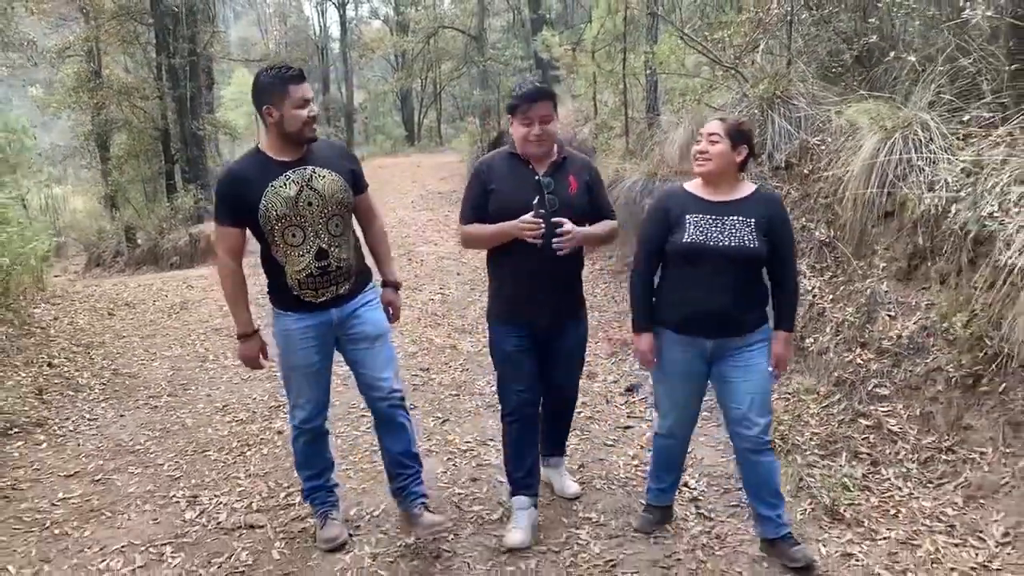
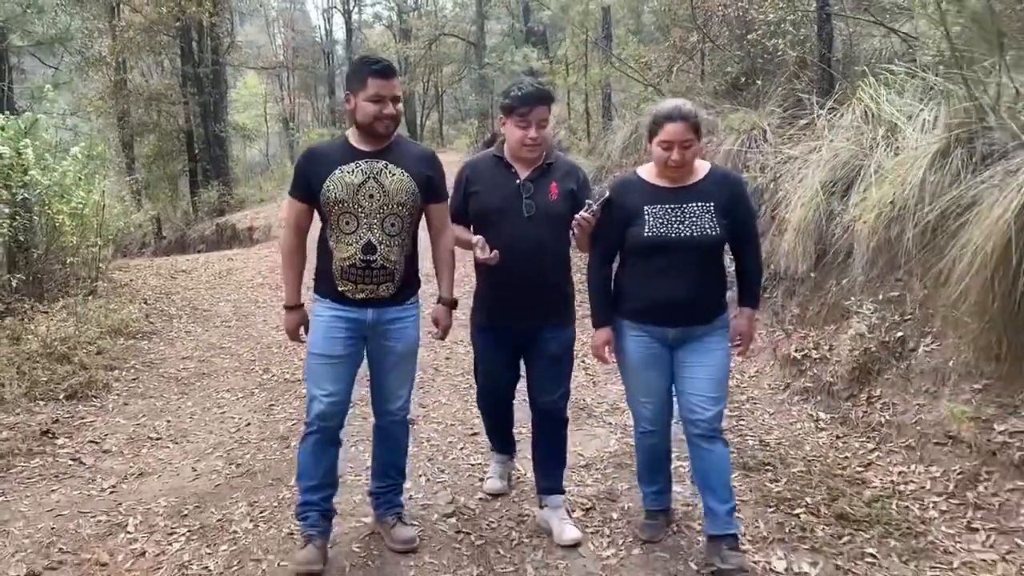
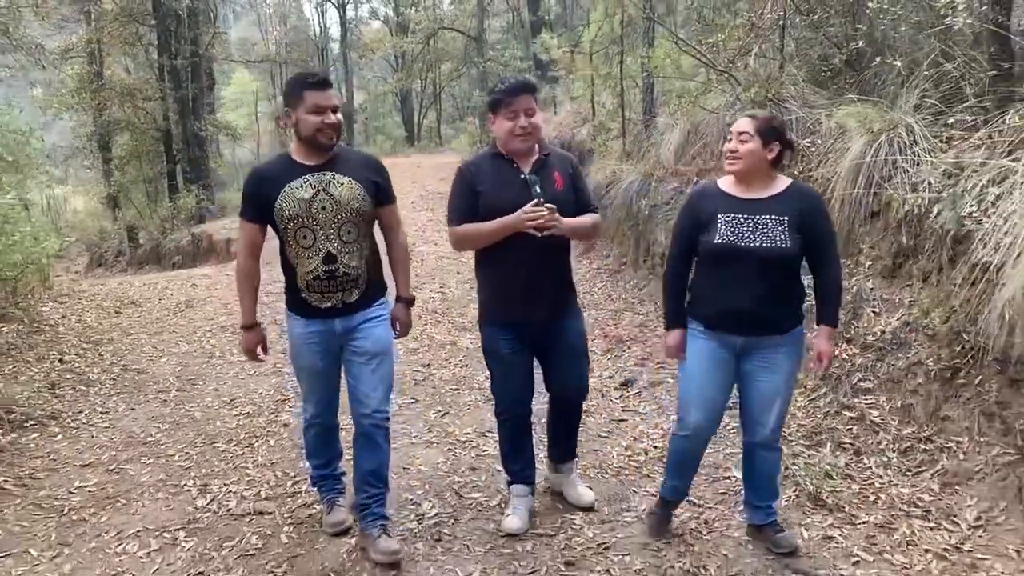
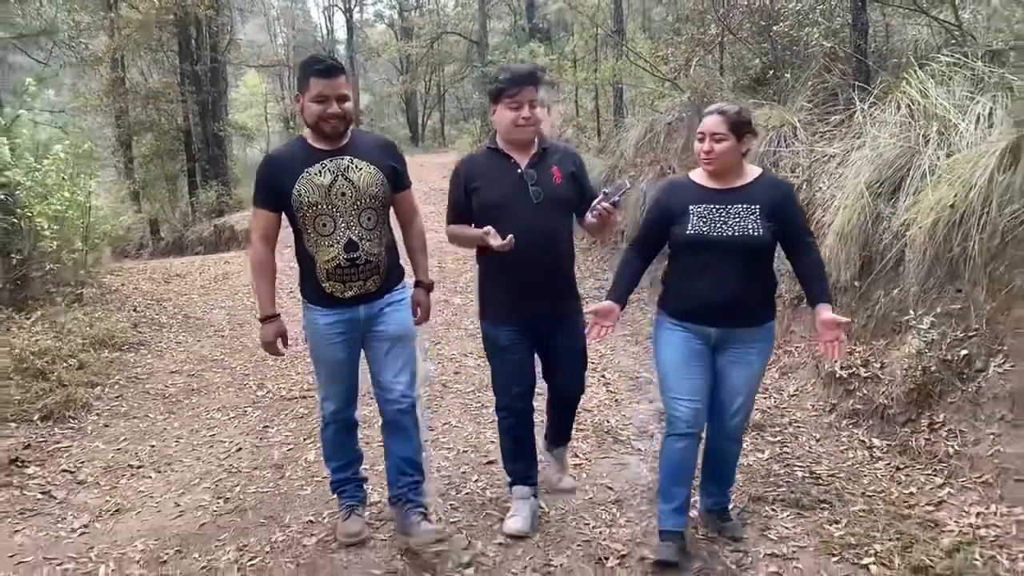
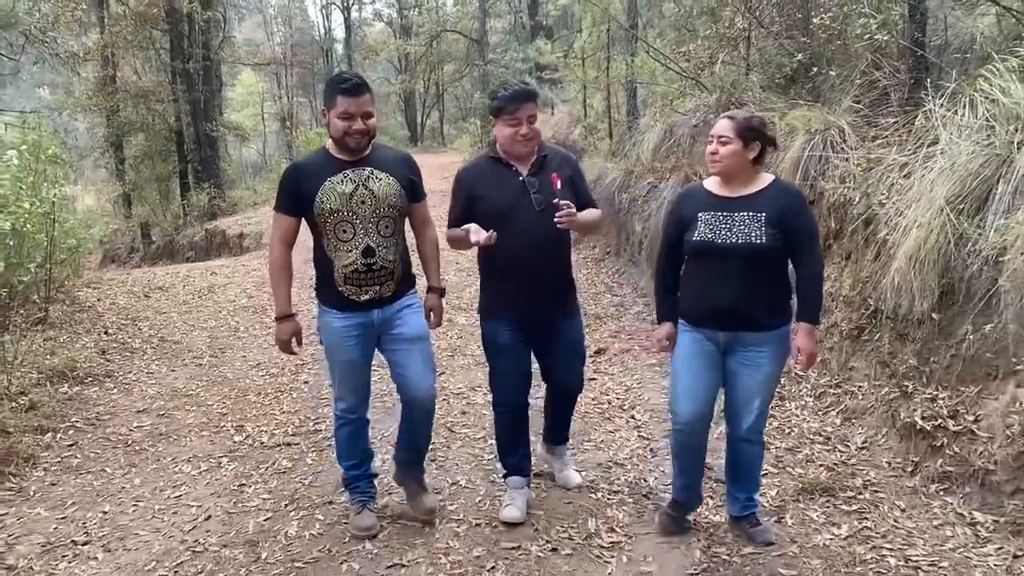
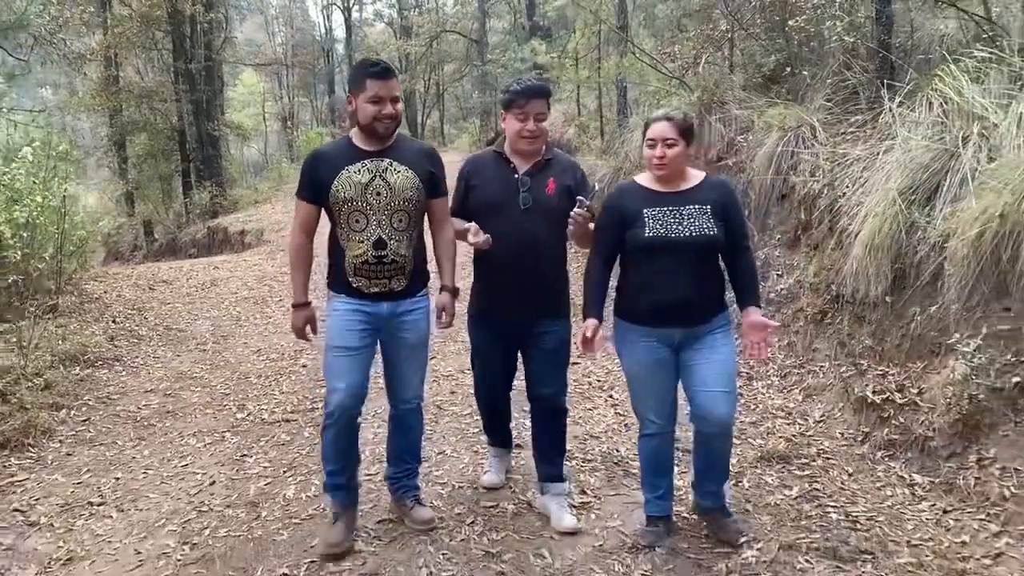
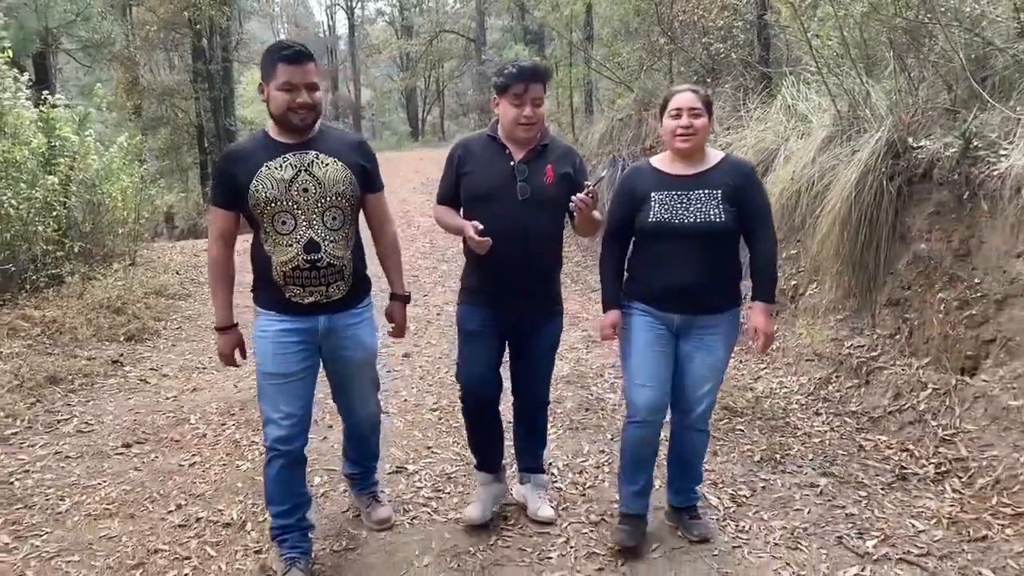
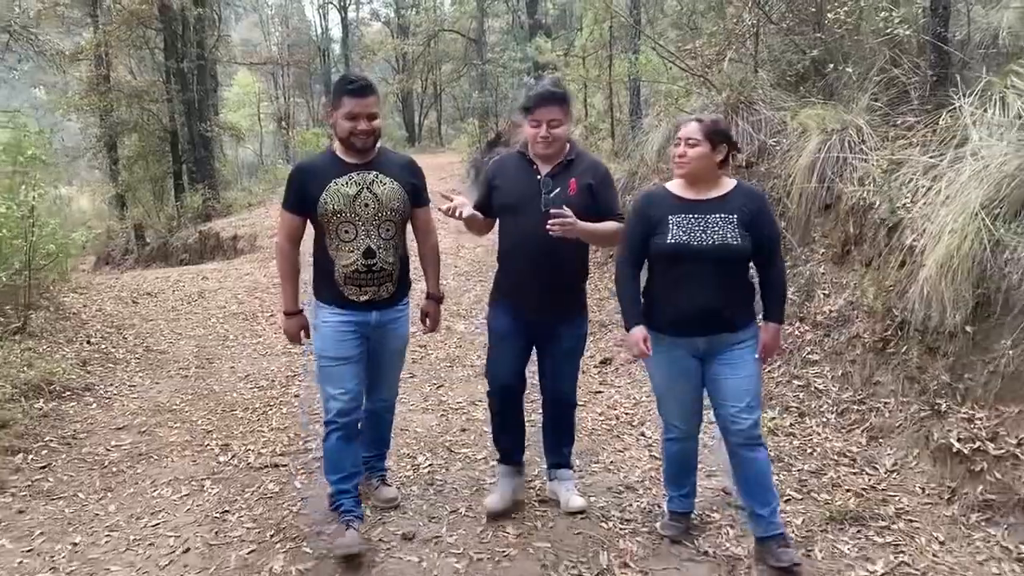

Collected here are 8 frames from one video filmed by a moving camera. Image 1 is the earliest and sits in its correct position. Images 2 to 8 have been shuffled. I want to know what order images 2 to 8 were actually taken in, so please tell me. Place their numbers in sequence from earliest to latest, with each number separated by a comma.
3, 8, 5, 6, 4, 2, 7
